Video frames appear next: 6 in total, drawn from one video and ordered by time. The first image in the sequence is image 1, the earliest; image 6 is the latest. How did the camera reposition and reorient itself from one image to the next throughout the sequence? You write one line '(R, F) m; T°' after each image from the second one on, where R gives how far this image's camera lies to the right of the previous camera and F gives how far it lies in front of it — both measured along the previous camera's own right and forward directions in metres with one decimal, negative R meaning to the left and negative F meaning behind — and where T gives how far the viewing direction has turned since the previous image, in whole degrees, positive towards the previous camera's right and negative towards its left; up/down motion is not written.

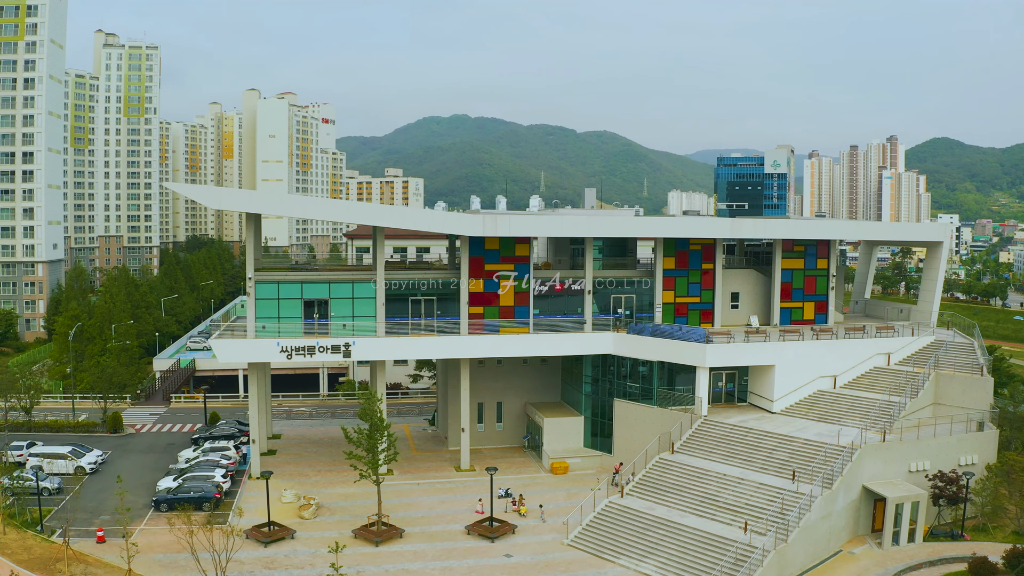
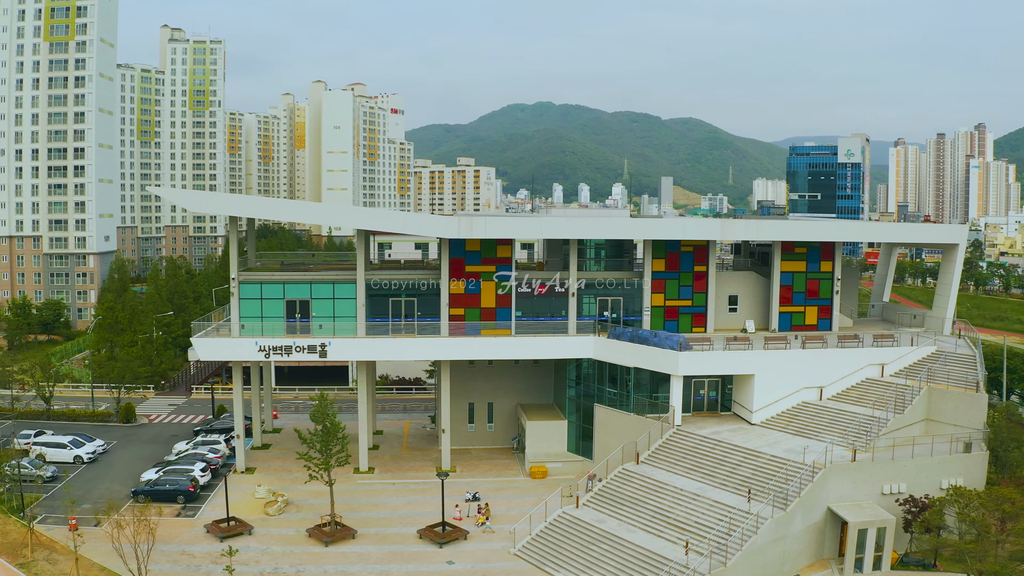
(+4.7, +0.7) m; -6°
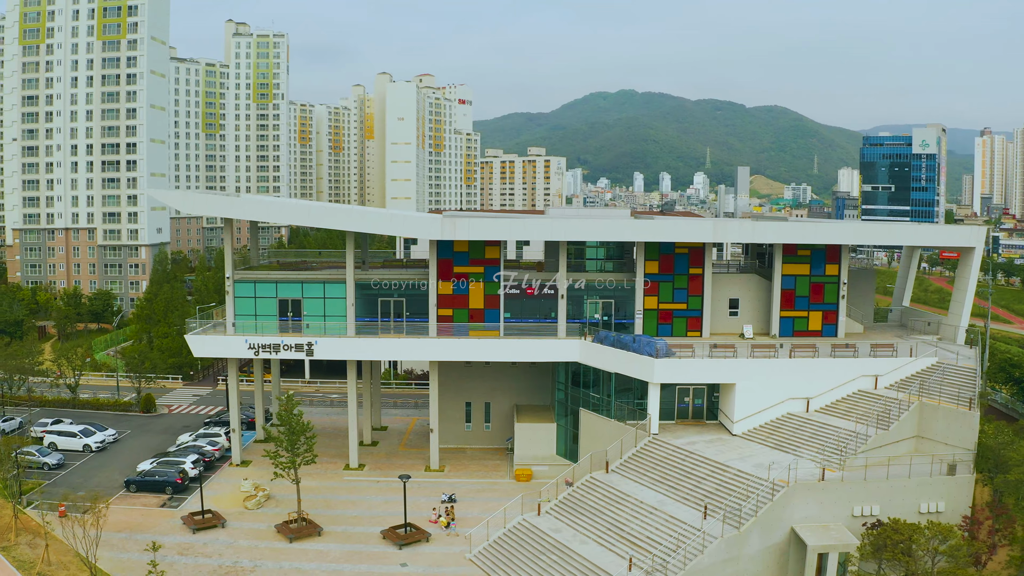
(+4.3, +0.5) m; -6°
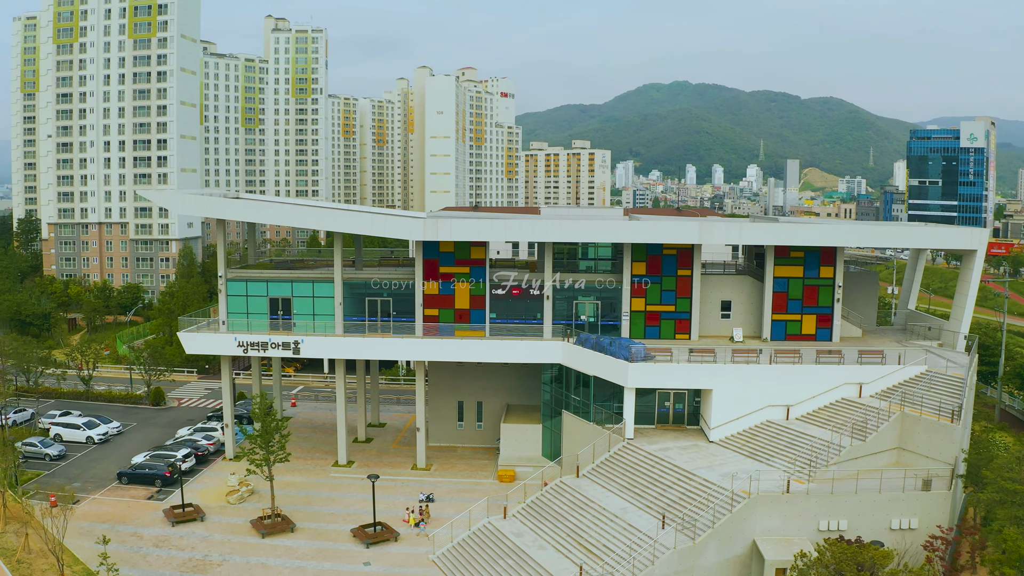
(+3.0, +0.2) m; -4°
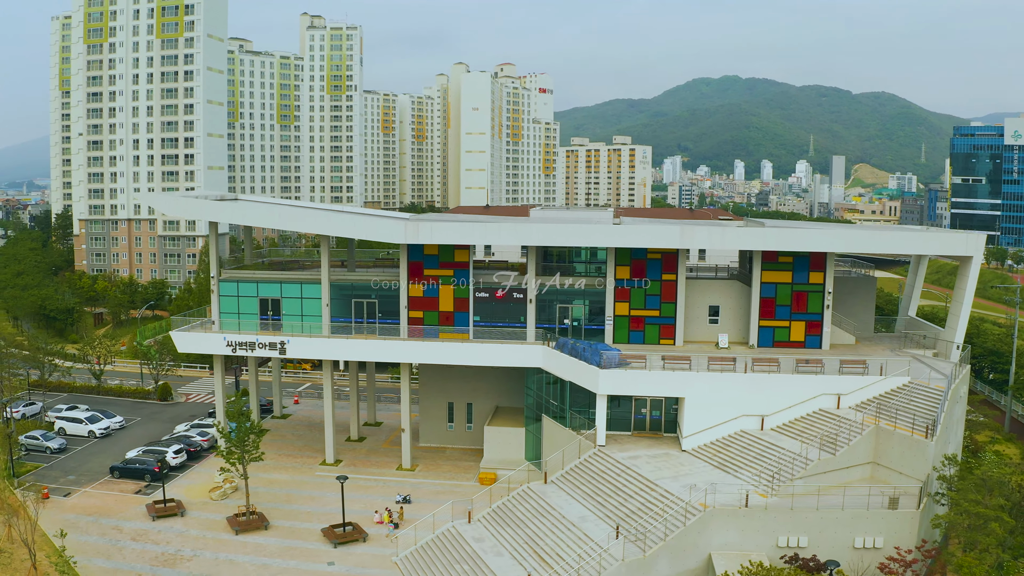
(+2.9, +0.2) m; -3°
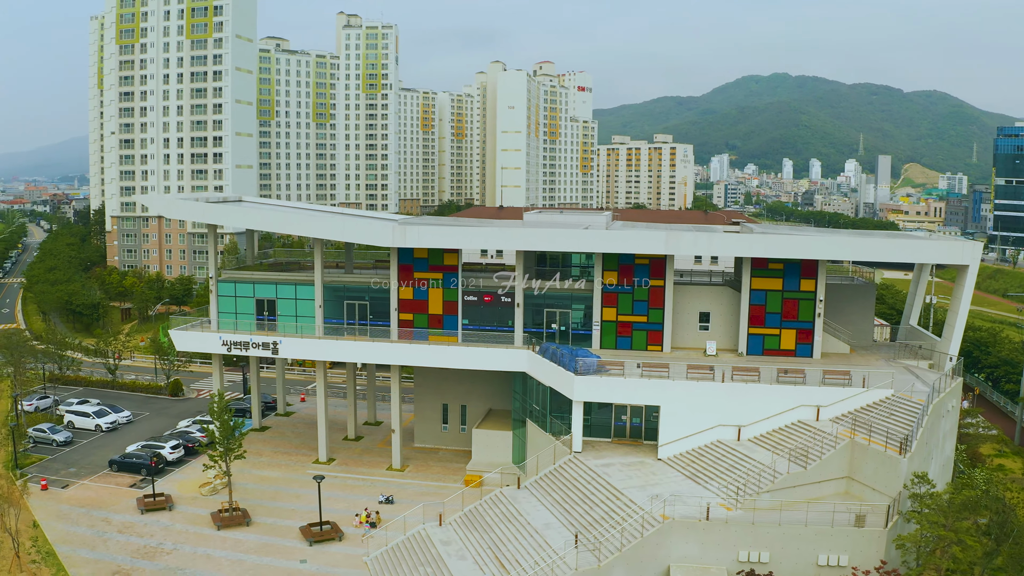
(+2.6, 0.0) m; -3°
